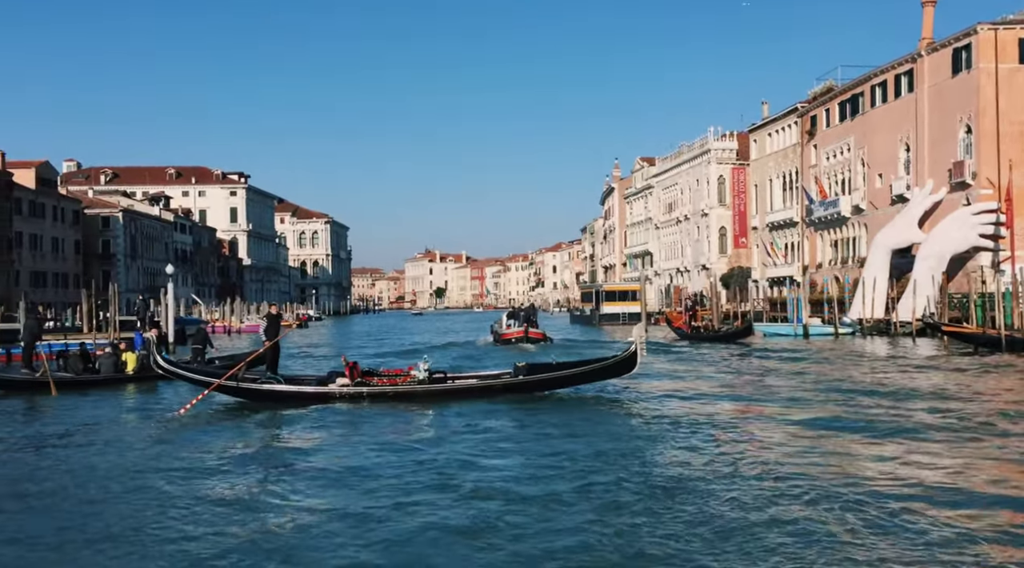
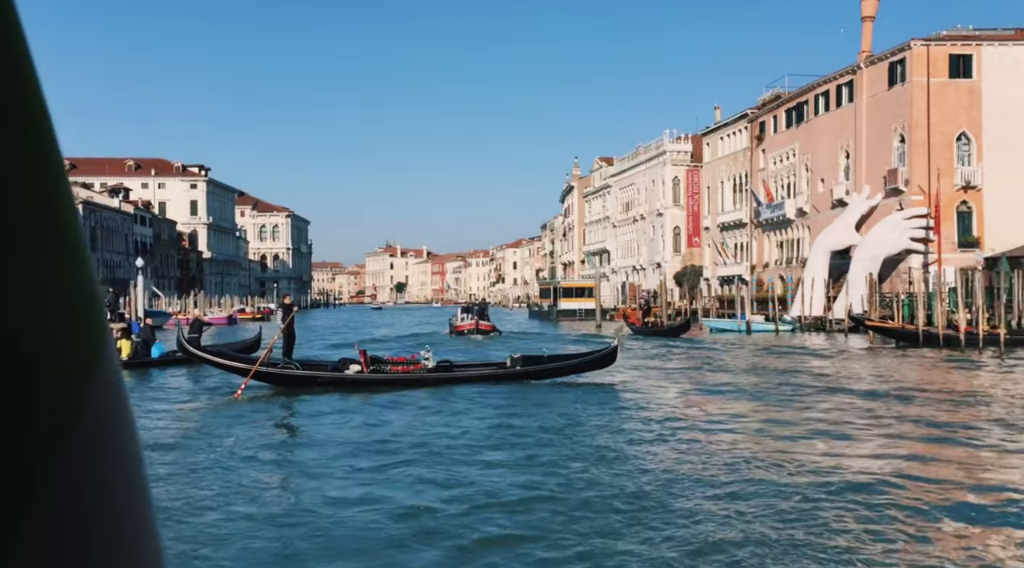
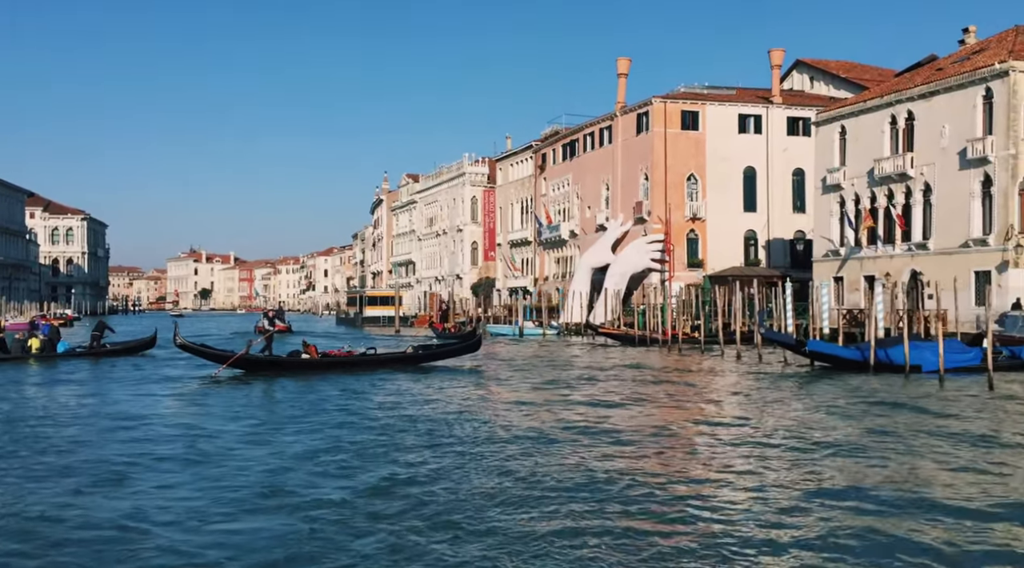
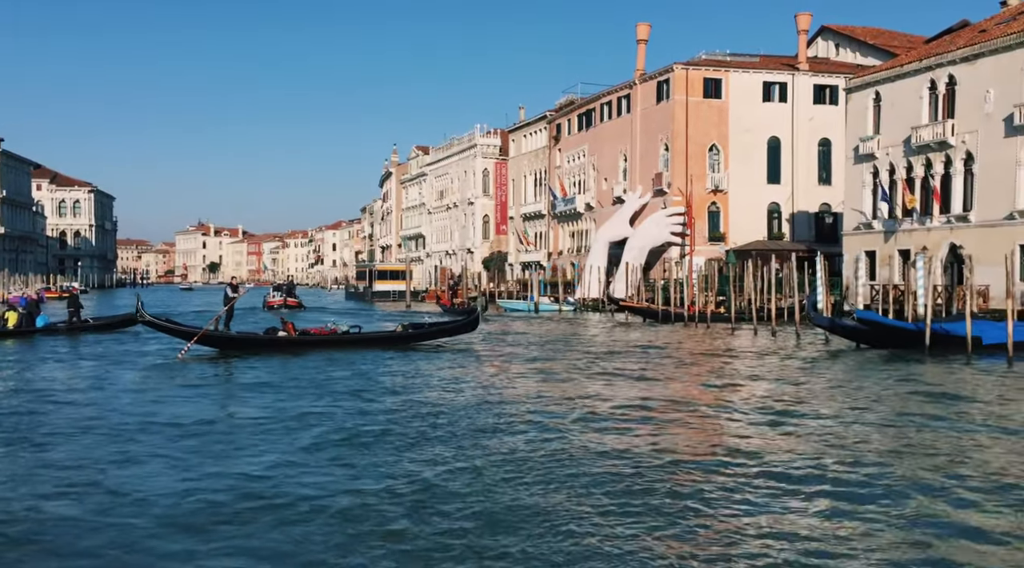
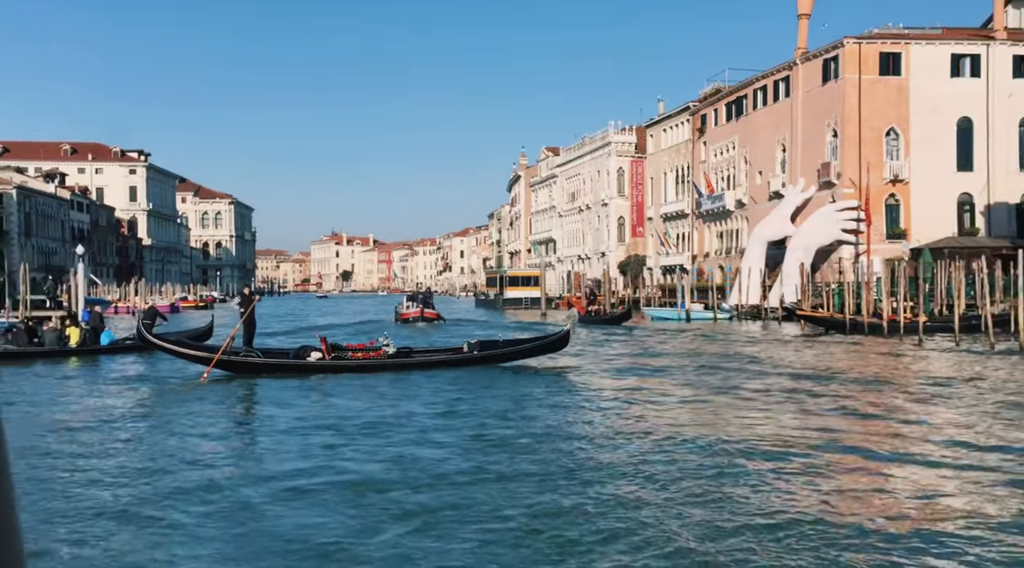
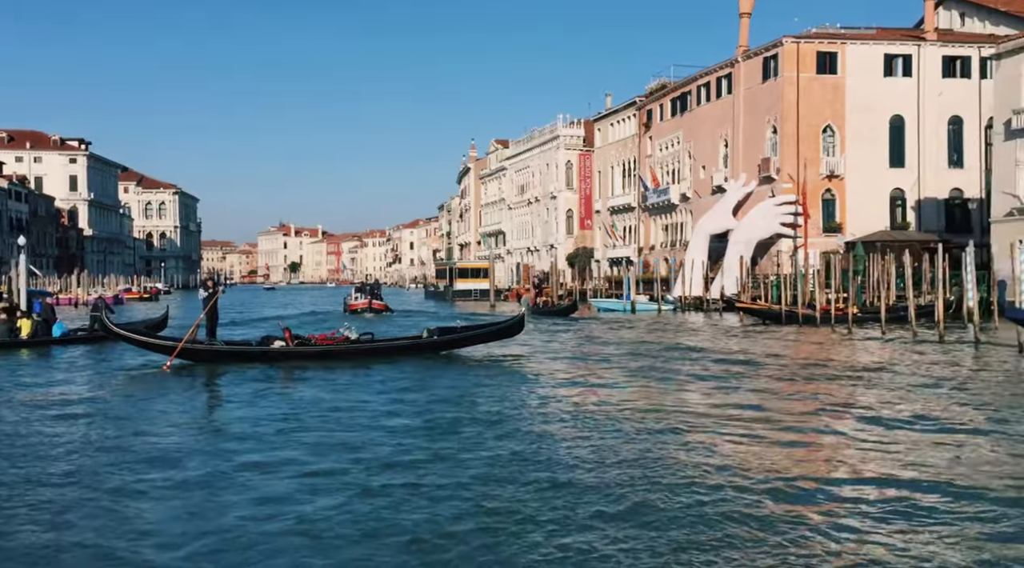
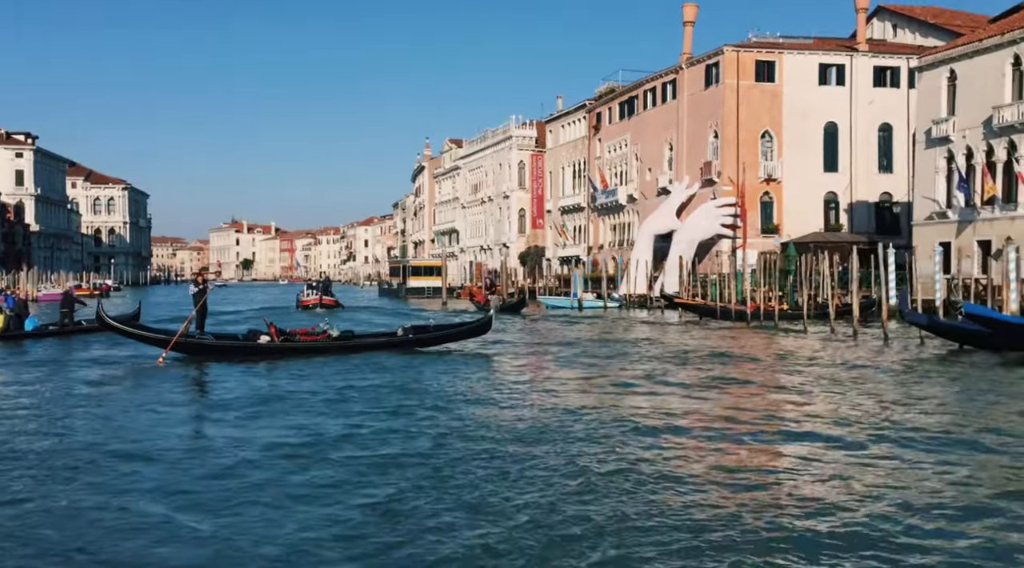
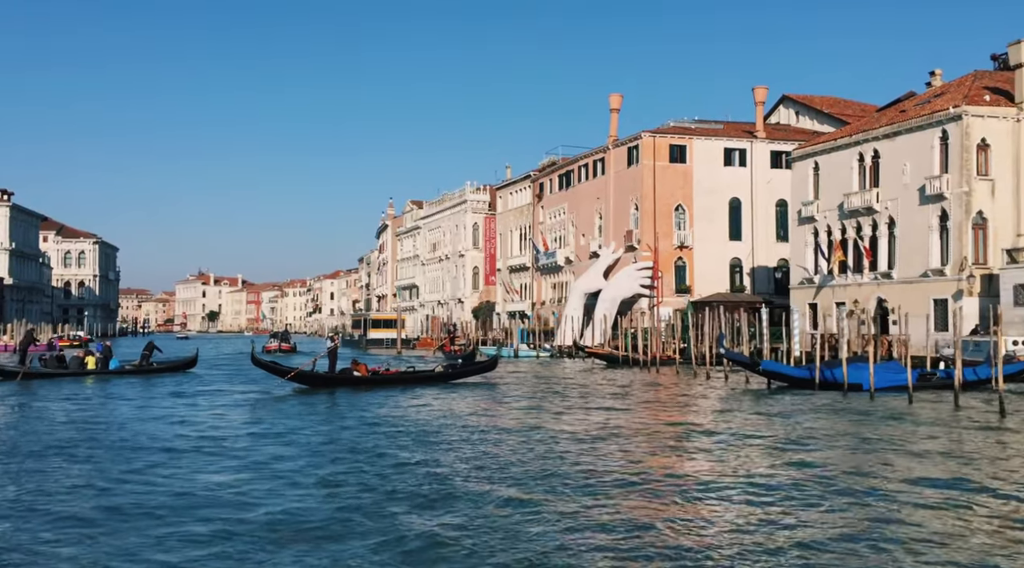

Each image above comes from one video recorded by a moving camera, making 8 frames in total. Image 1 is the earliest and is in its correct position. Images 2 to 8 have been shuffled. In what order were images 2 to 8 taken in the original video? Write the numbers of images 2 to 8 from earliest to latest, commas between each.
2, 5, 6, 7, 4, 3, 8
